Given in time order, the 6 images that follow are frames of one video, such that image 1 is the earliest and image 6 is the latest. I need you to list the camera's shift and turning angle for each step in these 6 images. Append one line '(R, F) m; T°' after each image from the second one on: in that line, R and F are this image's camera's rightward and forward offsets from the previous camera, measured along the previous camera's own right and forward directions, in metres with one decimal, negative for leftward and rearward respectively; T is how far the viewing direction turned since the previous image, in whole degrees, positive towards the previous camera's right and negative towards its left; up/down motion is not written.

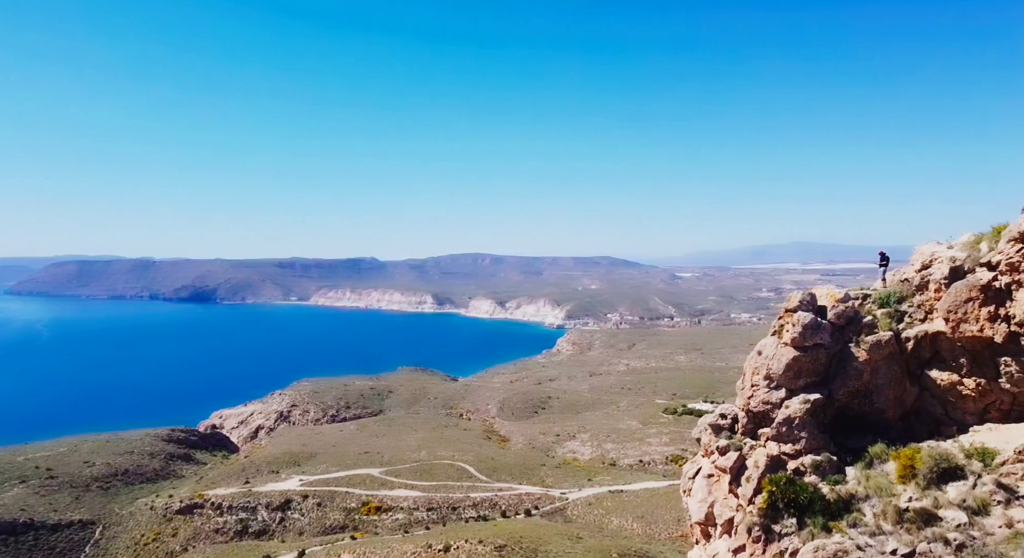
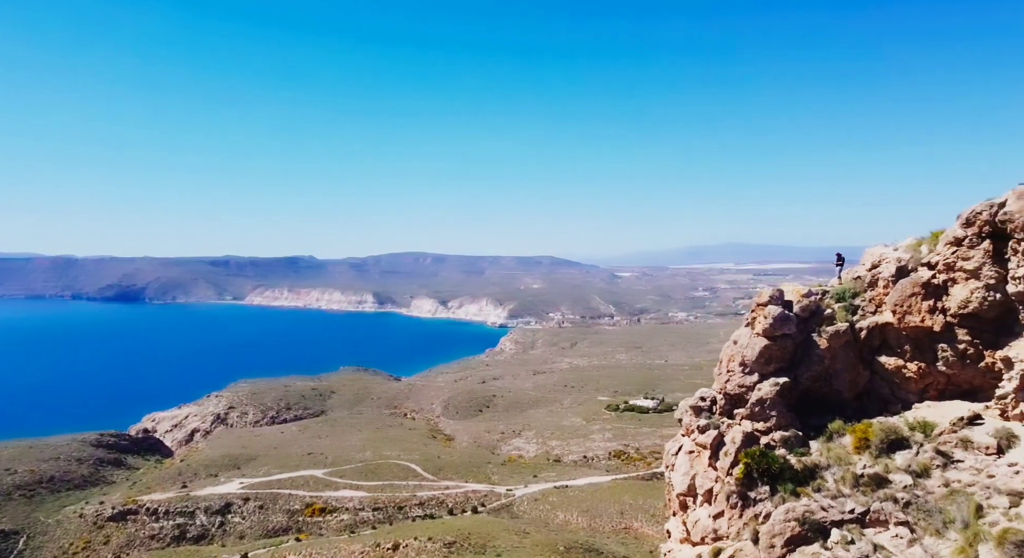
(-0.8, -1.2) m; +4°
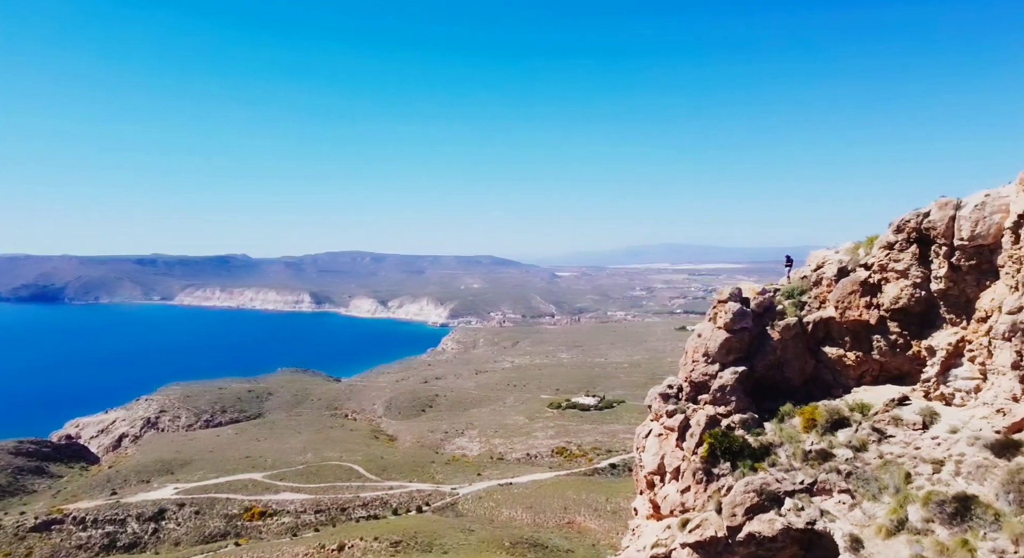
(-0.7, -1.2) m; +4°
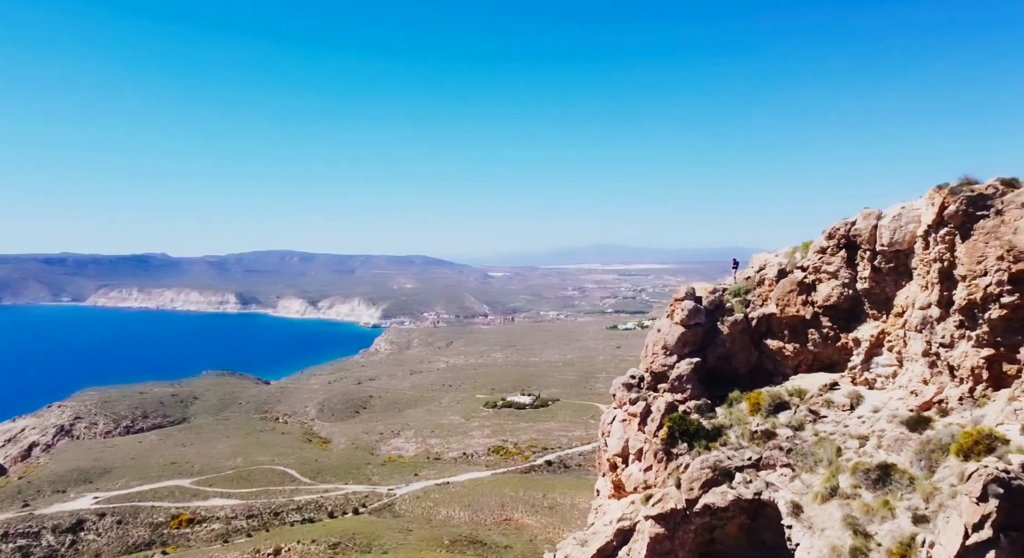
(-0.8, -1.3) m; +5°
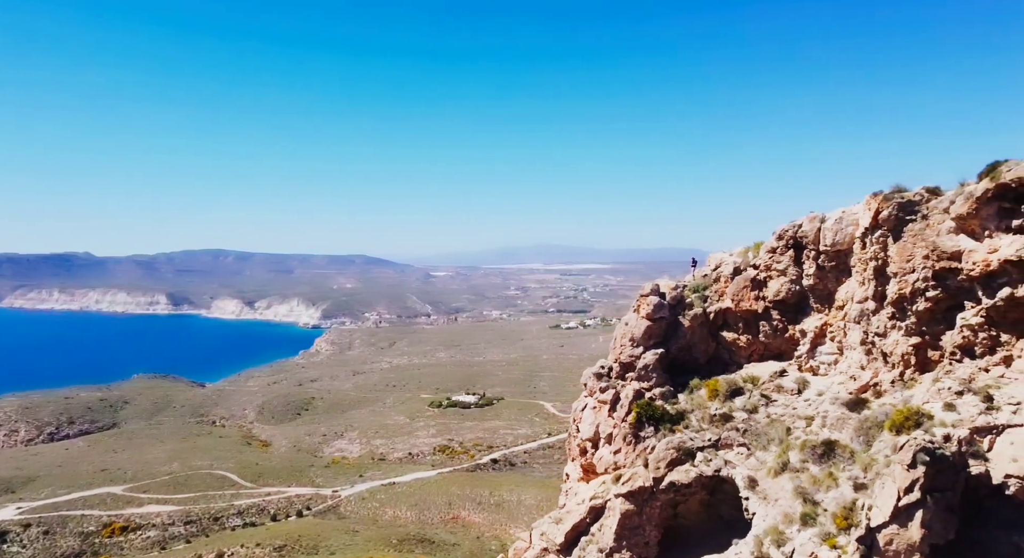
(-0.7, -1.1) m; +4°
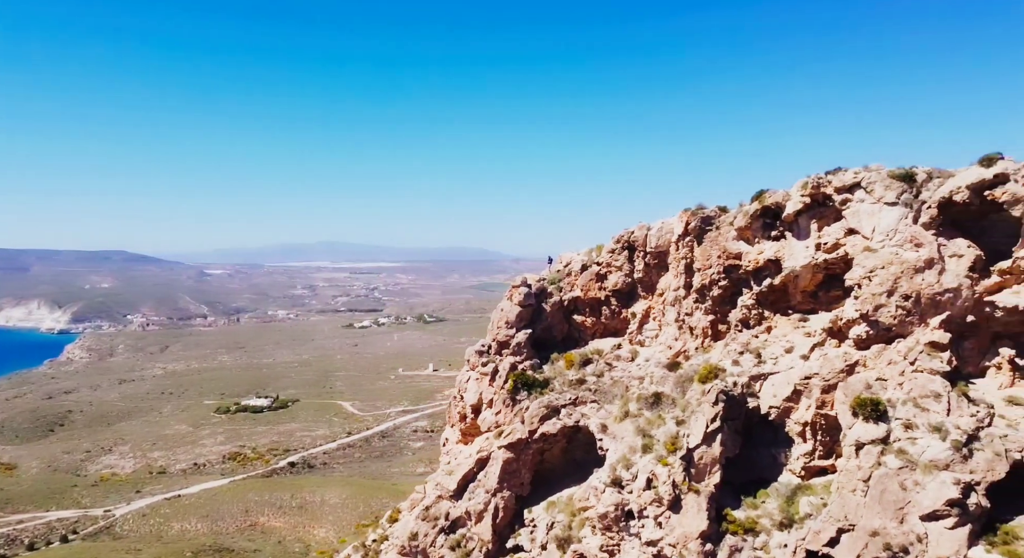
(-2.5, -3.5) m; +14°
